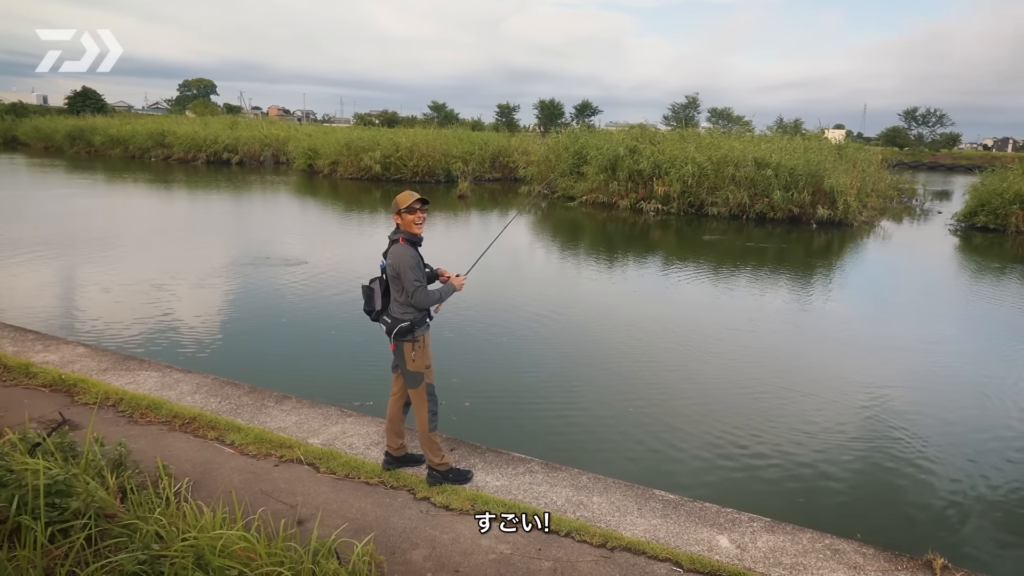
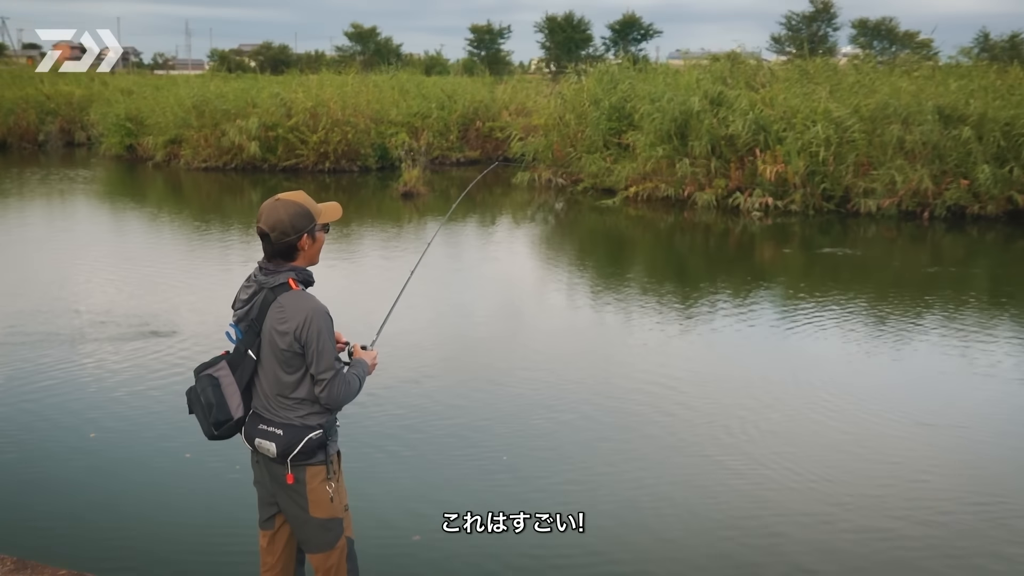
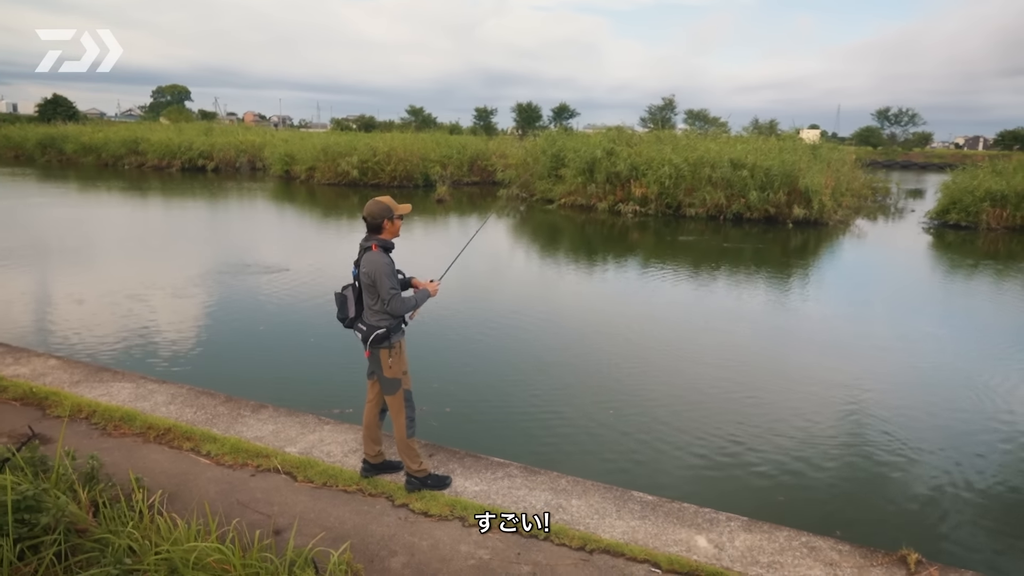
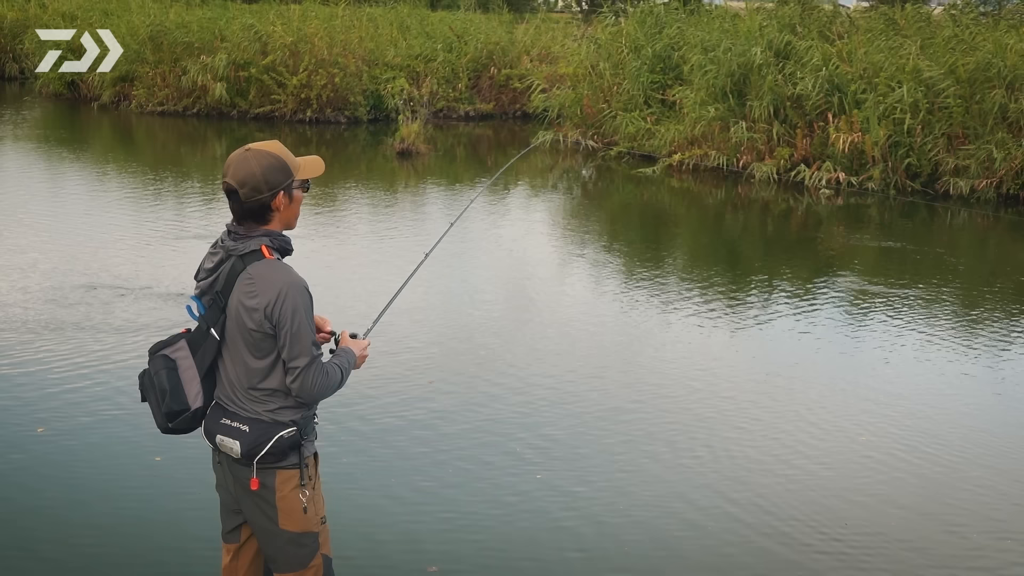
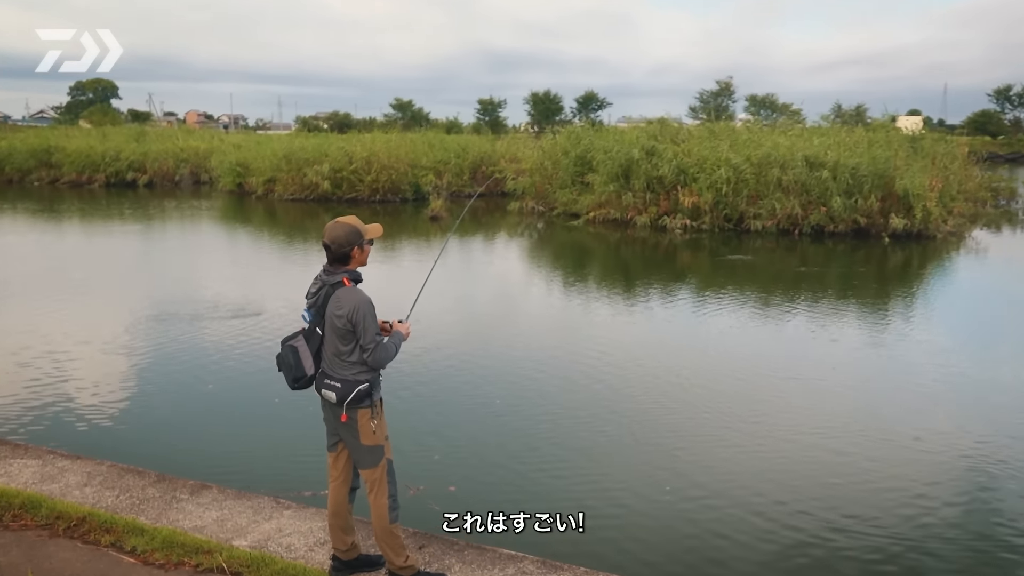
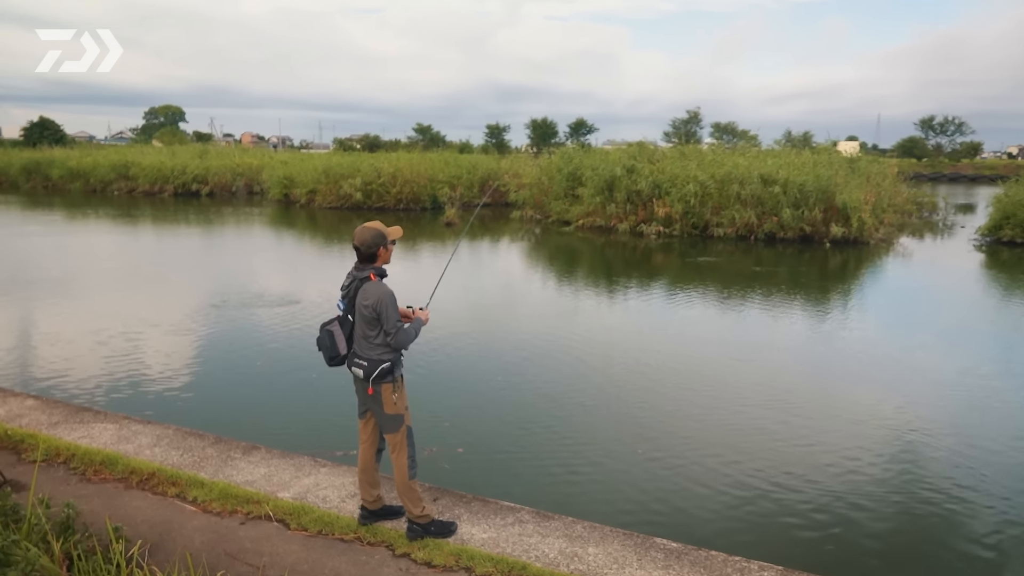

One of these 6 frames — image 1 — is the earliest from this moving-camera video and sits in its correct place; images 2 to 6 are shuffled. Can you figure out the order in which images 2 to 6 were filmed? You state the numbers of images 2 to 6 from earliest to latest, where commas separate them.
3, 6, 5, 2, 4
